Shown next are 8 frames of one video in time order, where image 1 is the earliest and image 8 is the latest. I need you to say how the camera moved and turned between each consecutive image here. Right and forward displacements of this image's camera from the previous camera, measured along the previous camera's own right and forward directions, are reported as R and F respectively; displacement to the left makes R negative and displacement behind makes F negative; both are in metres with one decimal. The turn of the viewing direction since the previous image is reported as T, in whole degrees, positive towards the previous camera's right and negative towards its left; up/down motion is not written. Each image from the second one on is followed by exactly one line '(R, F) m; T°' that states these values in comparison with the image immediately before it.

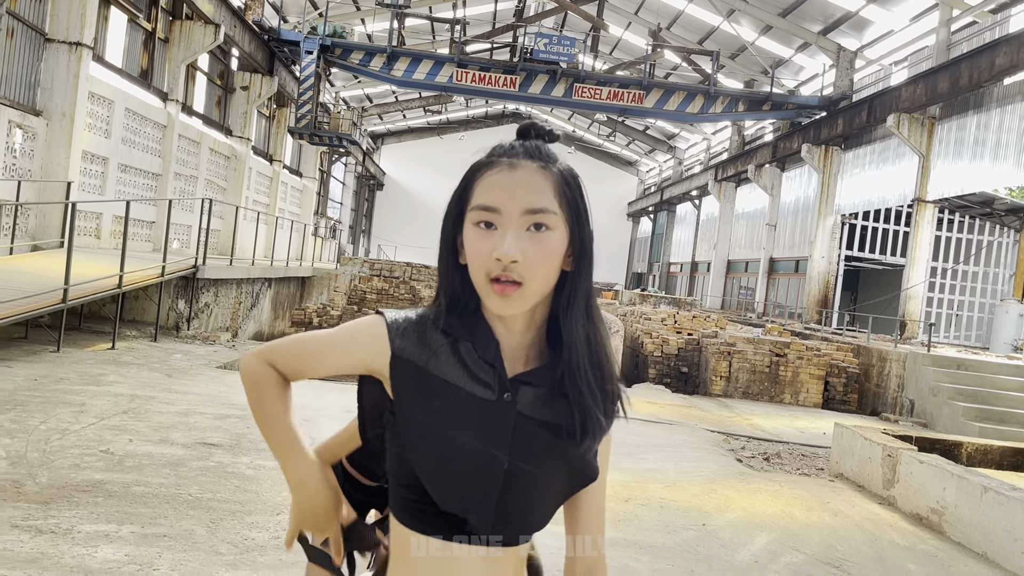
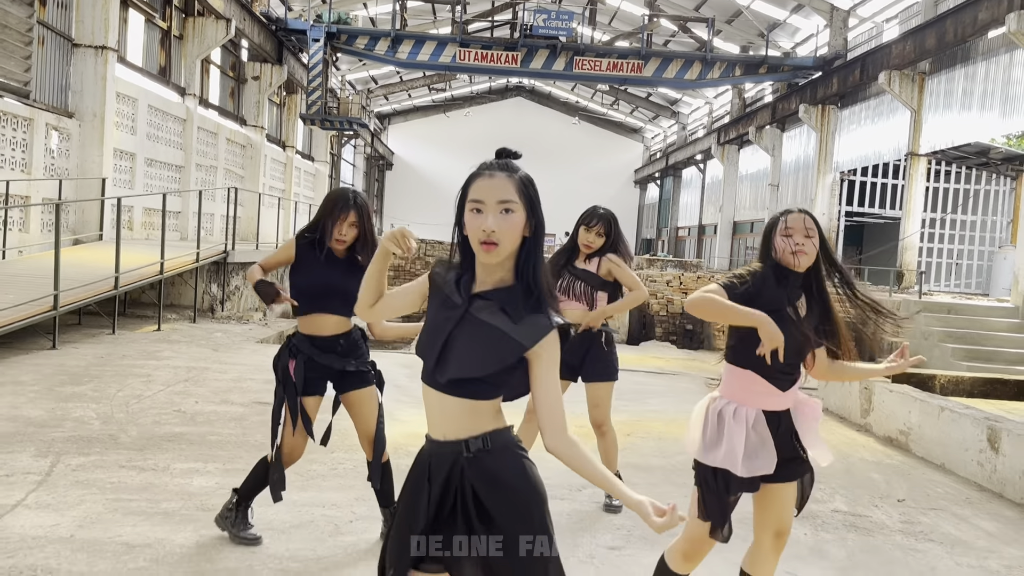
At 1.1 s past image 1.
(0.0, -0.6) m; -1°
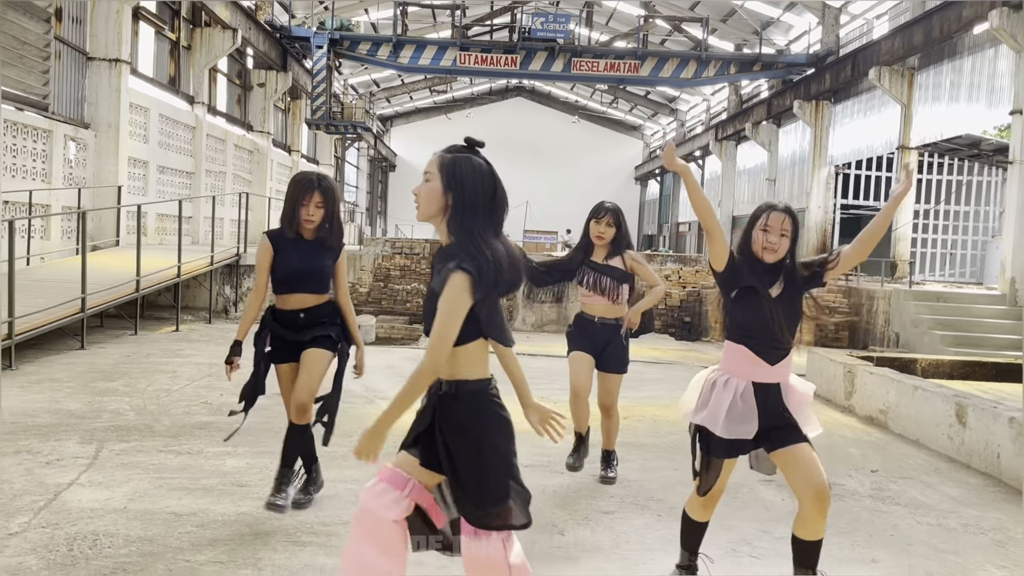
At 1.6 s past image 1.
(0.0, -0.4) m; 0°
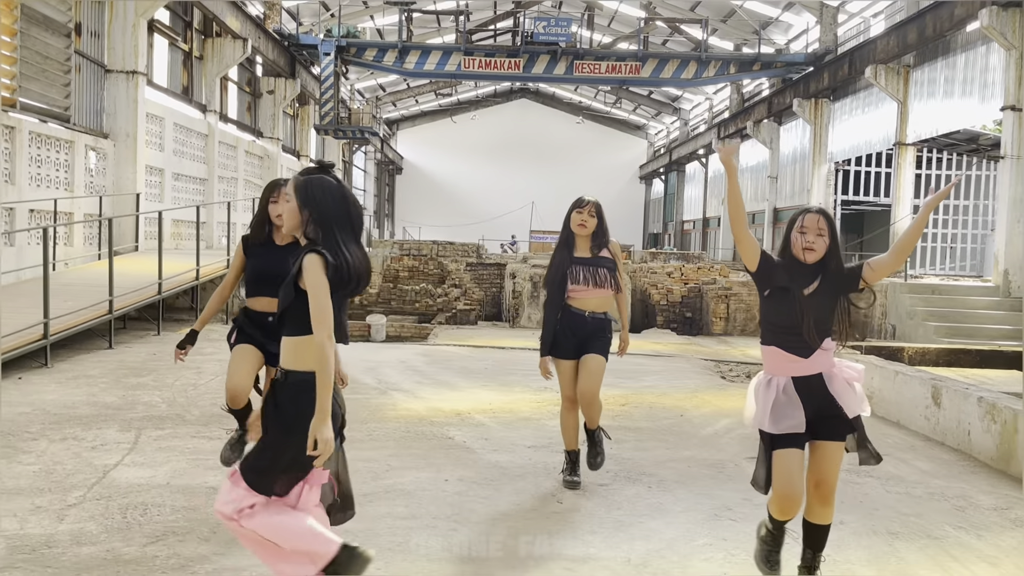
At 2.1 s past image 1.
(0.0, -0.4) m; -1°
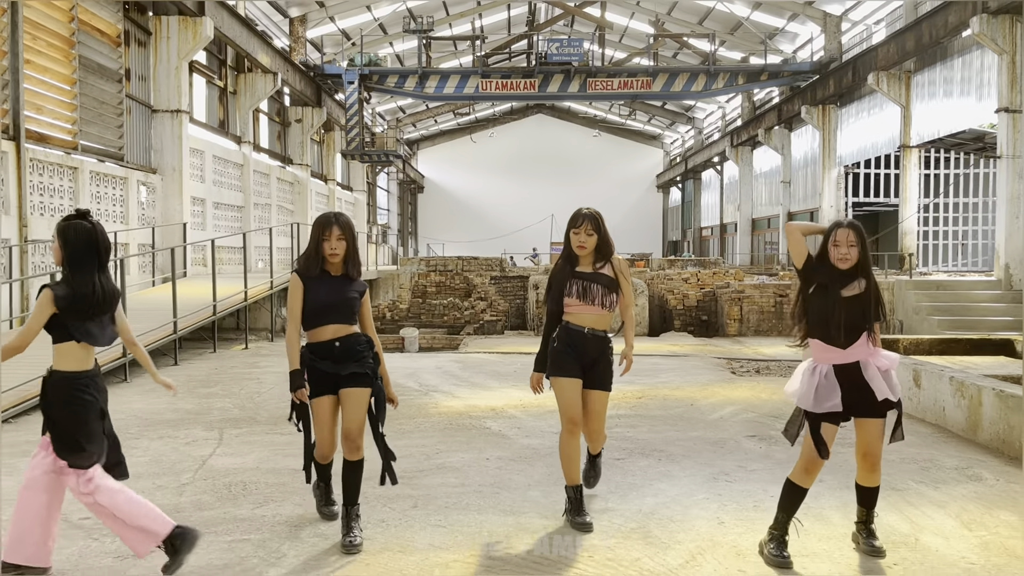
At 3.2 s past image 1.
(0.0, -0.7) m; -2°
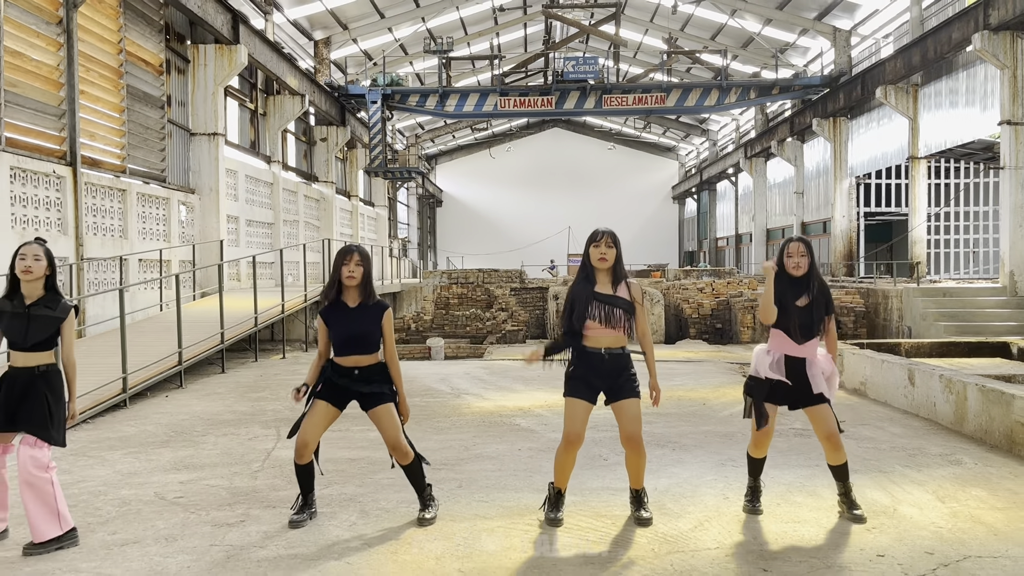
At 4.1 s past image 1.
(-0.1, -0.5) m; -1°
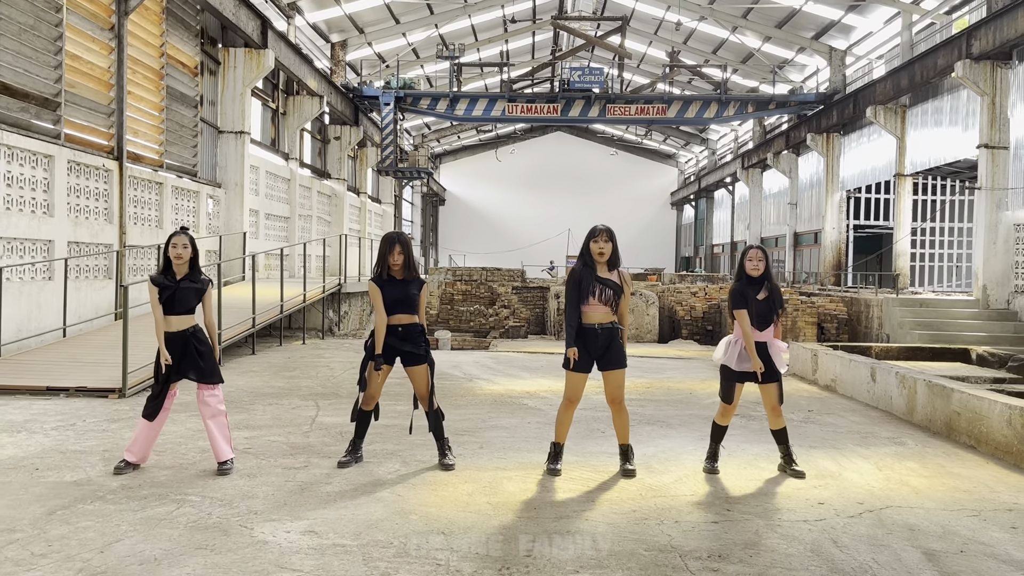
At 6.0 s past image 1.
(-0.1, -0.8) m; 0°
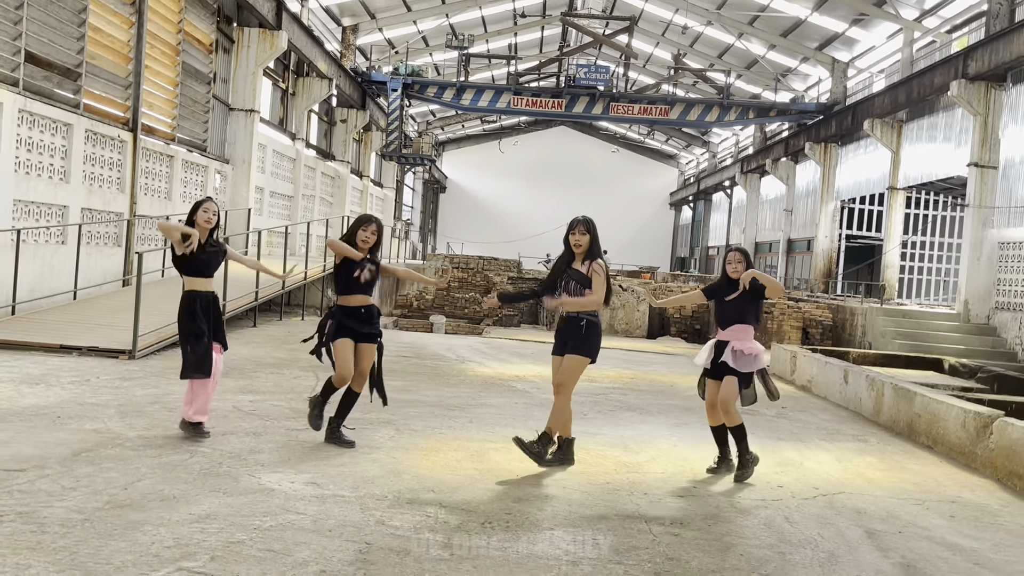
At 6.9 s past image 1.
(0.0, -0.3) m; 0°
